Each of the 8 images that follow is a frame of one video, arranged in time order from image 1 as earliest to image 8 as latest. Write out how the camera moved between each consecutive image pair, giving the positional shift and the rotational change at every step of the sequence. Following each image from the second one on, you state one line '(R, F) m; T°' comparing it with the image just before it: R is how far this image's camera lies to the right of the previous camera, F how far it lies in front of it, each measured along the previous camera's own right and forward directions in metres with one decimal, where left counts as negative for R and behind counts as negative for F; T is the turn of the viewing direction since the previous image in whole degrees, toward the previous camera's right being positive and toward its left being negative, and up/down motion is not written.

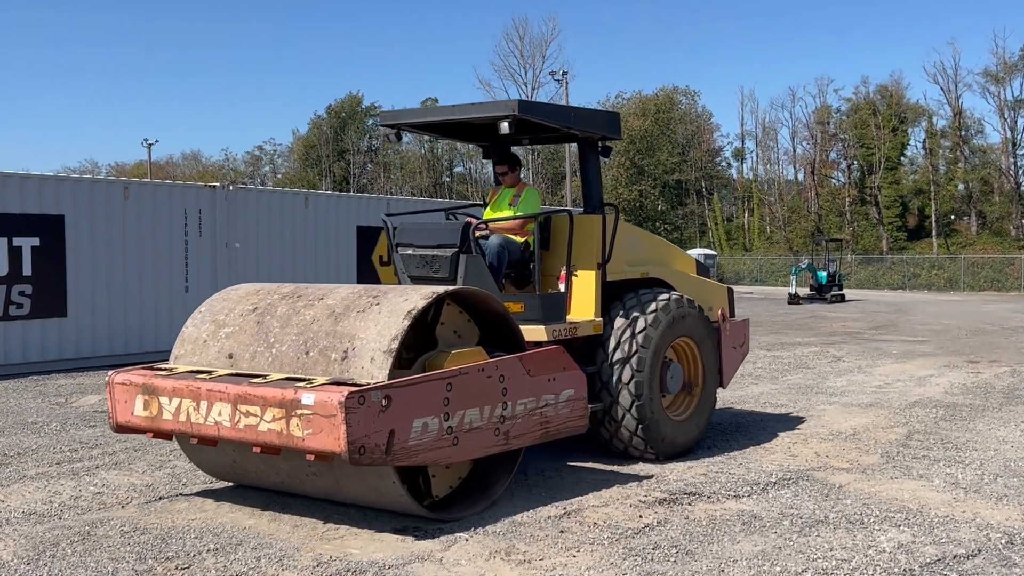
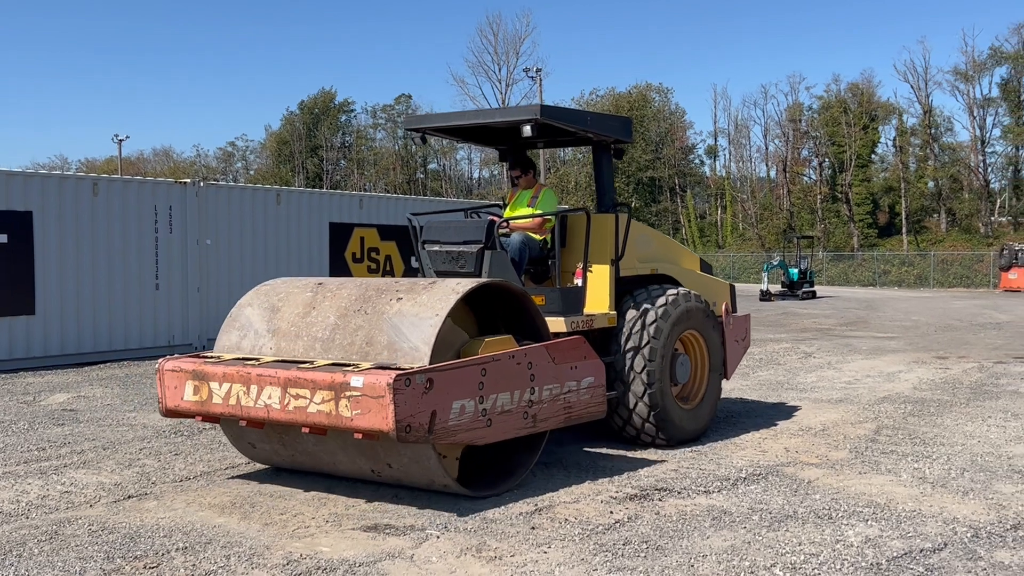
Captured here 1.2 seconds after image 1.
(+0.2, 0.0) m; +1°
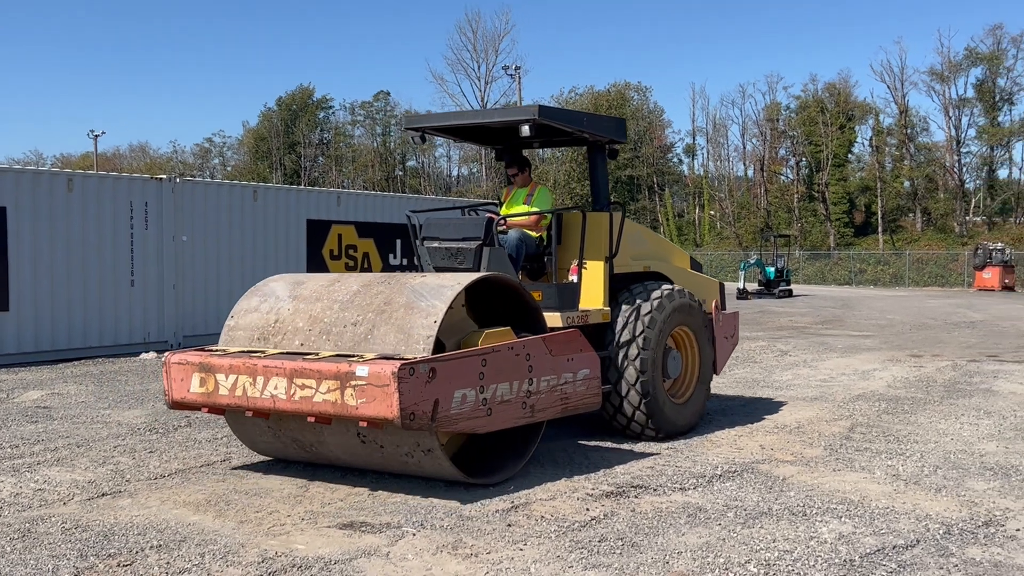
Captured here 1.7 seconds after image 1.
(+0.2, 0.0) m; +1°
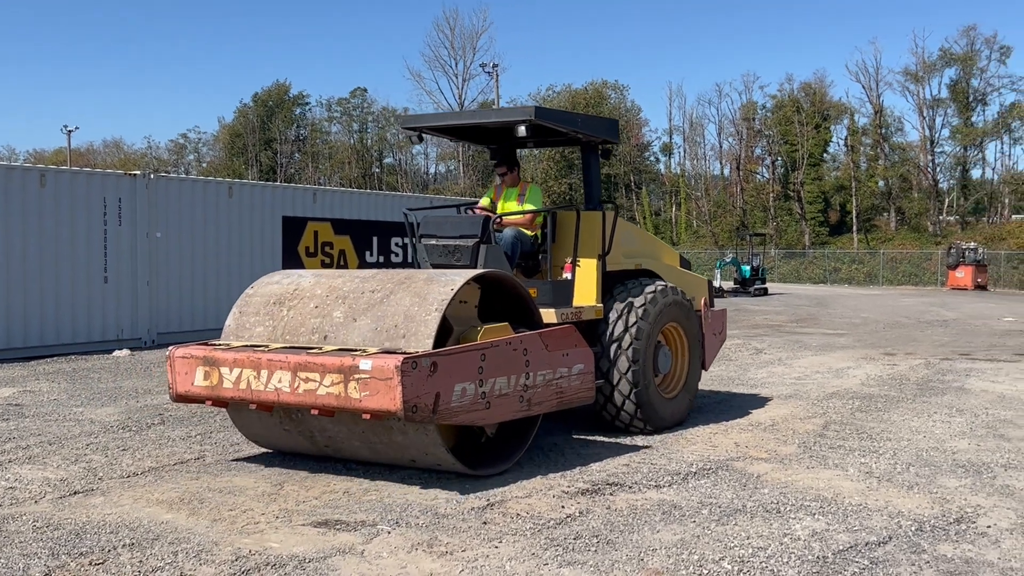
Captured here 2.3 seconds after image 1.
(+0.2, 0.0) m; +1°
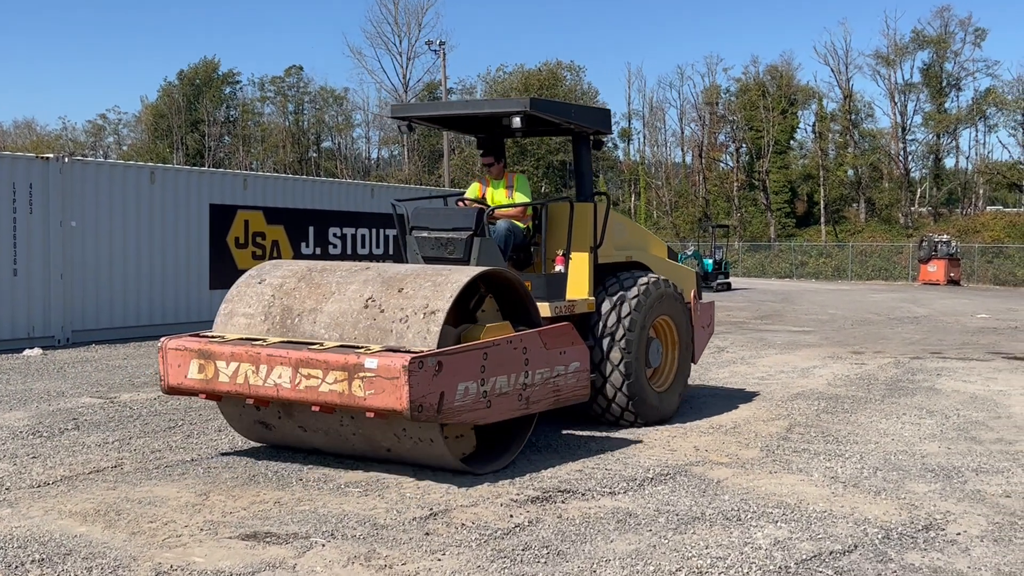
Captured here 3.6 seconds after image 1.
(+0.5, +0.4) m; +1°
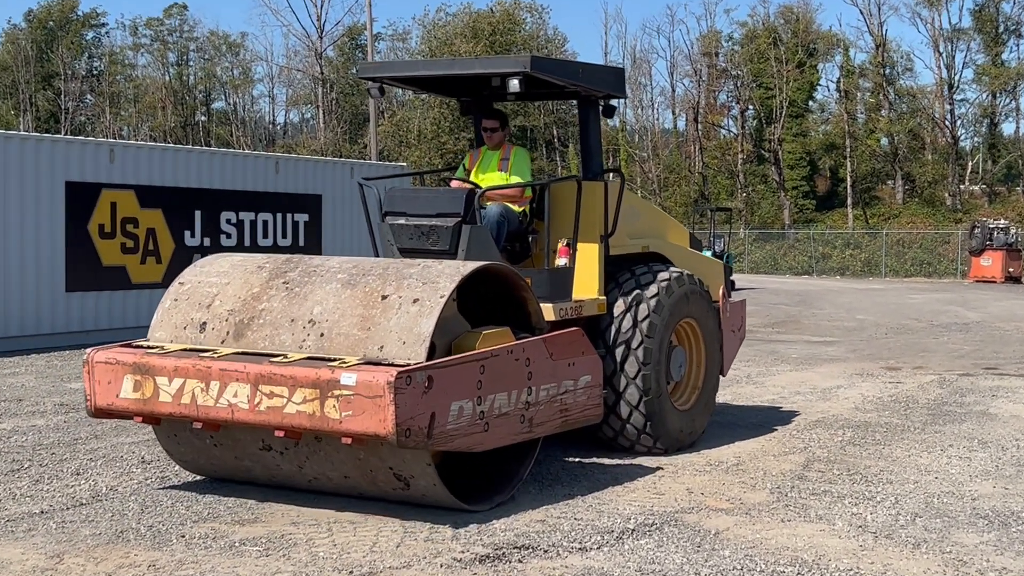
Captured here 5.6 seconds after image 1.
(+0.5, +1.2) m; 0°
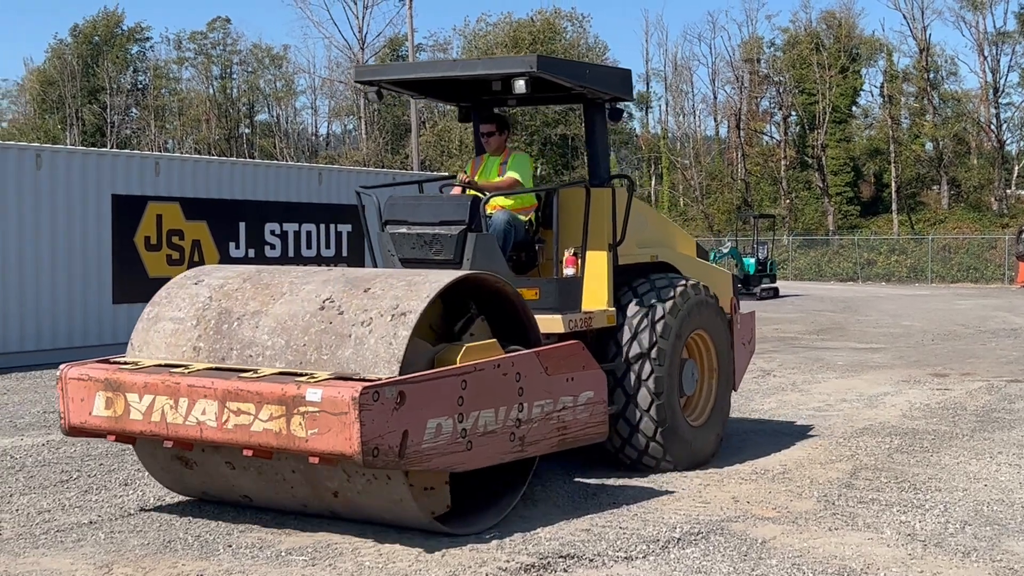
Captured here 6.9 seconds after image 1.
(-0.3, 0.0) m; -1°
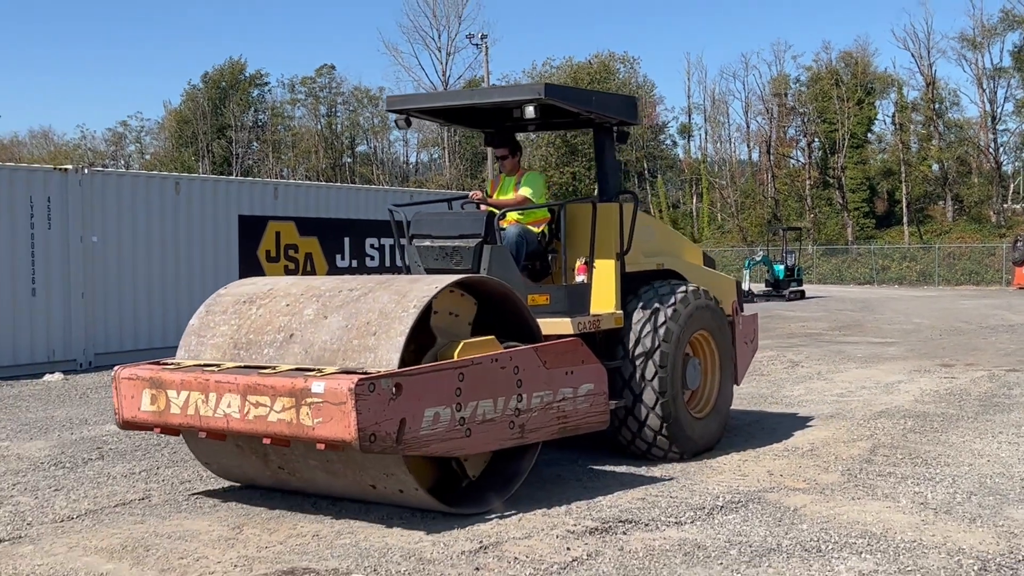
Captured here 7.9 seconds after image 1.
(-0.6, -0.7) m; -1°
